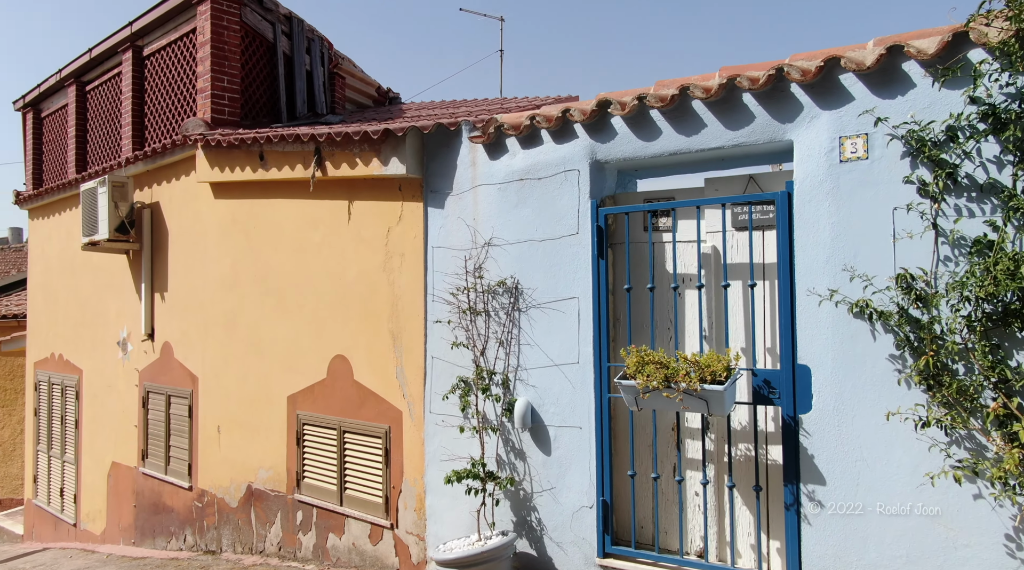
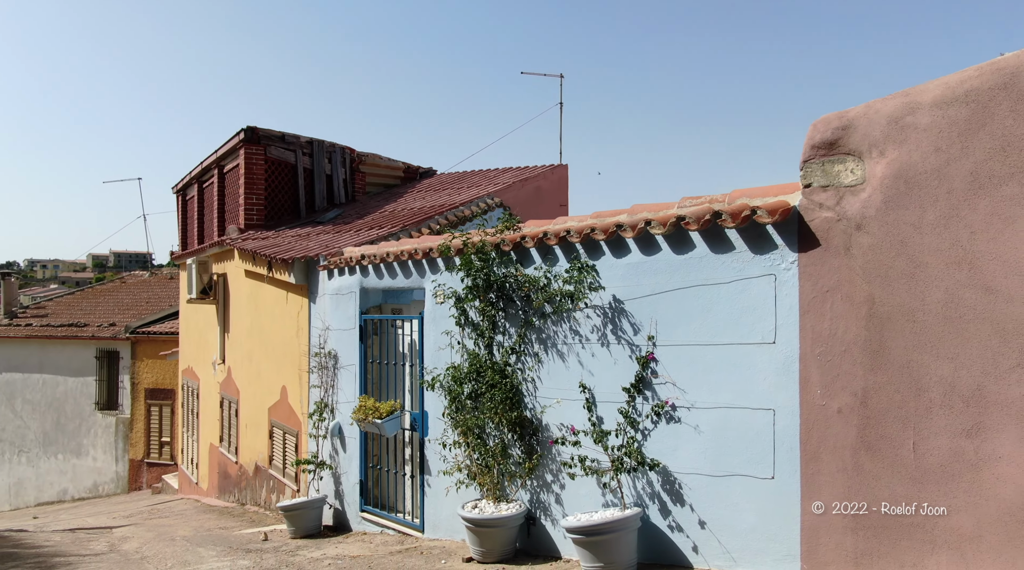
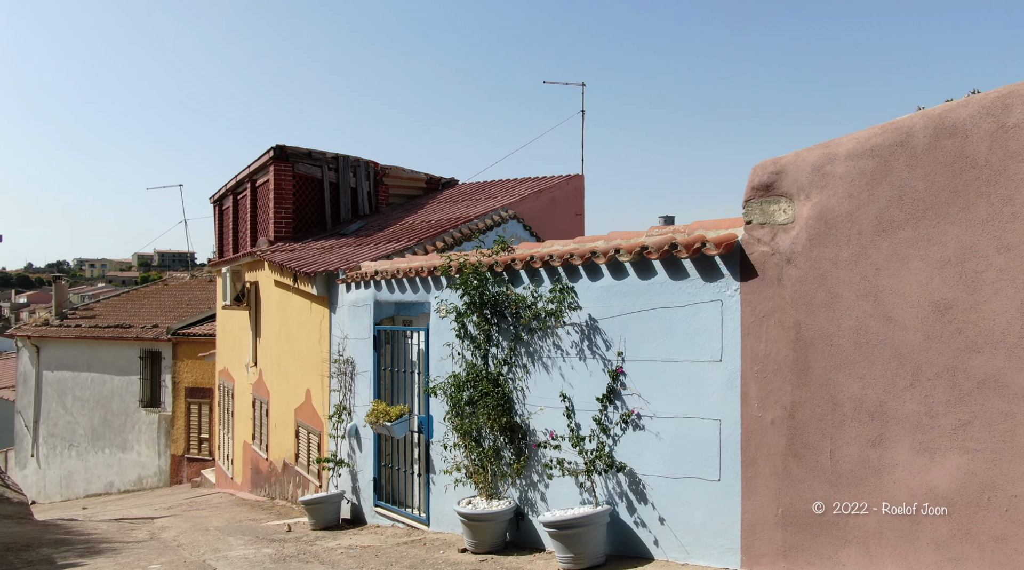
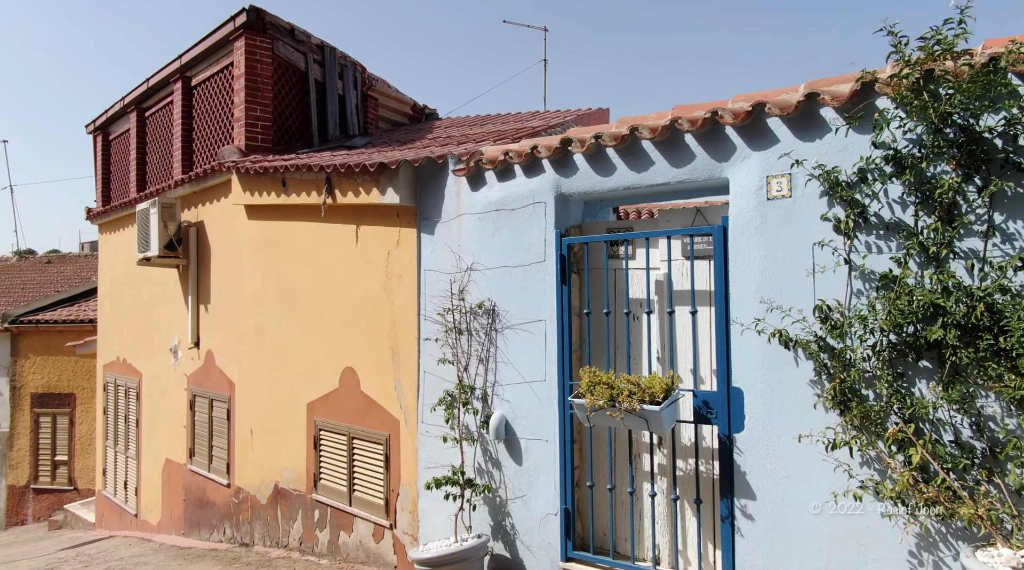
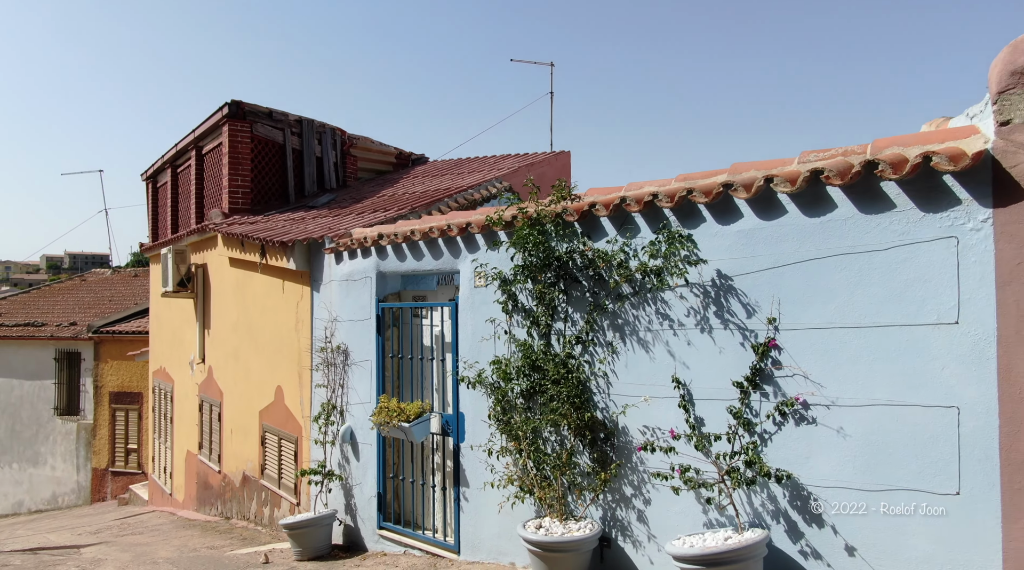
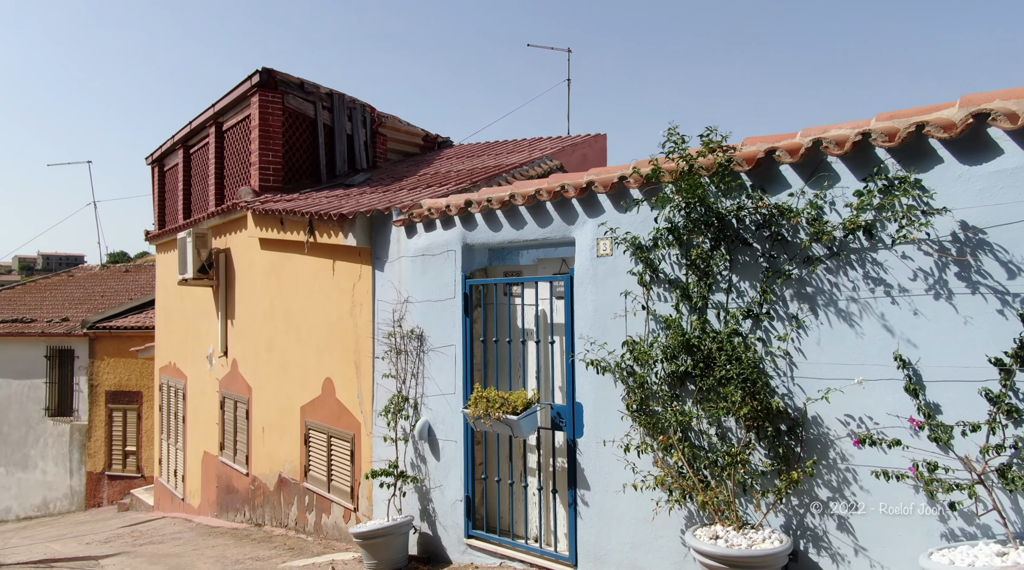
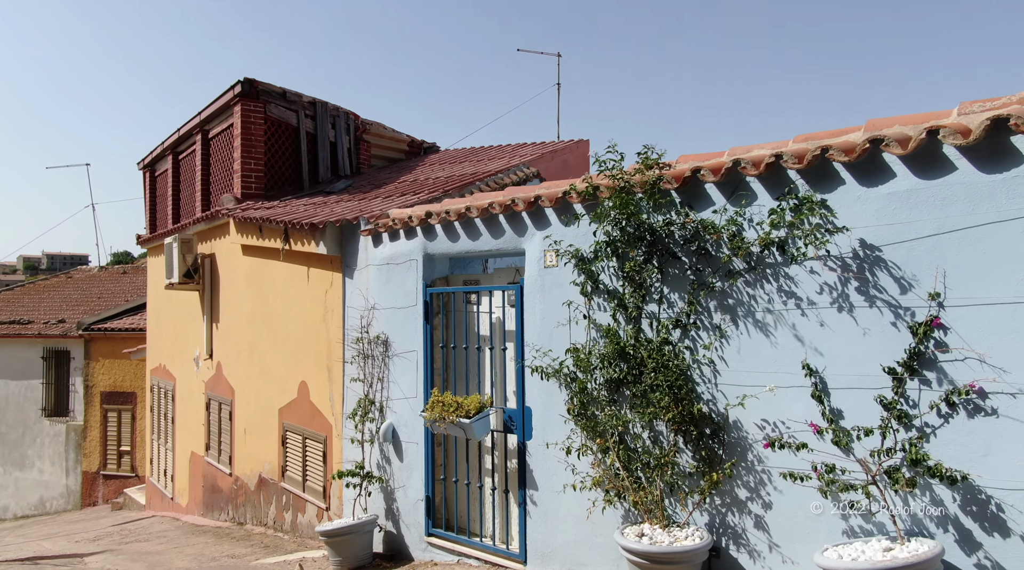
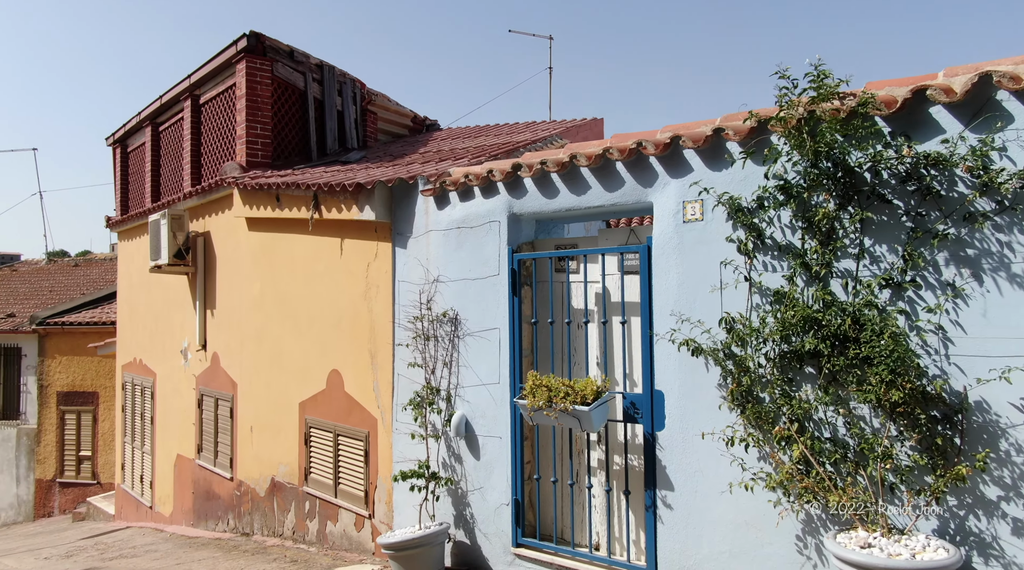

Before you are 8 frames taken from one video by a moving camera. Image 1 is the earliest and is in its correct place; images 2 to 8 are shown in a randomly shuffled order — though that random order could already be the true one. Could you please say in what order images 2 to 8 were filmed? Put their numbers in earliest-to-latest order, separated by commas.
4, 8, 6, 7, 5, 2, 3
